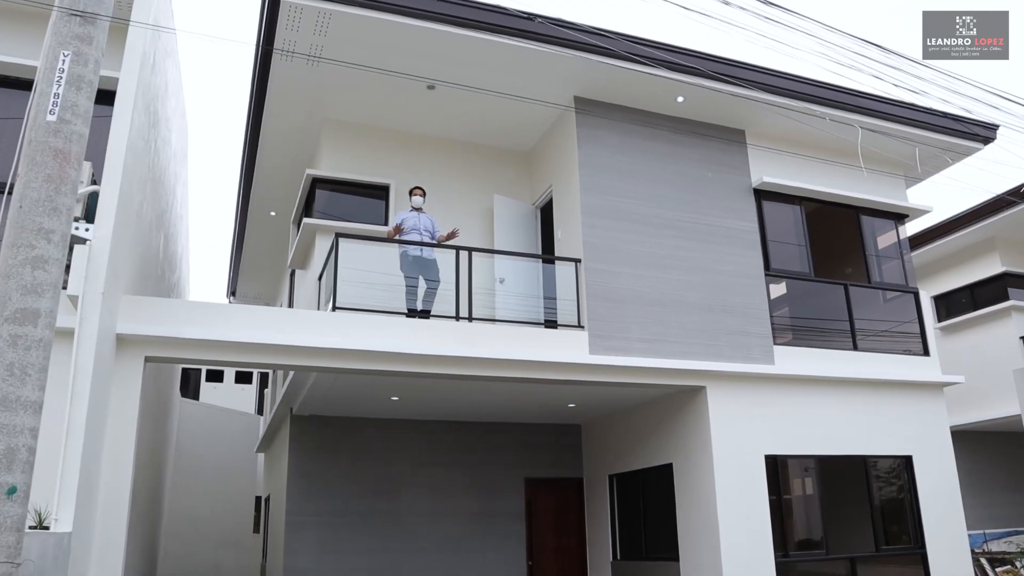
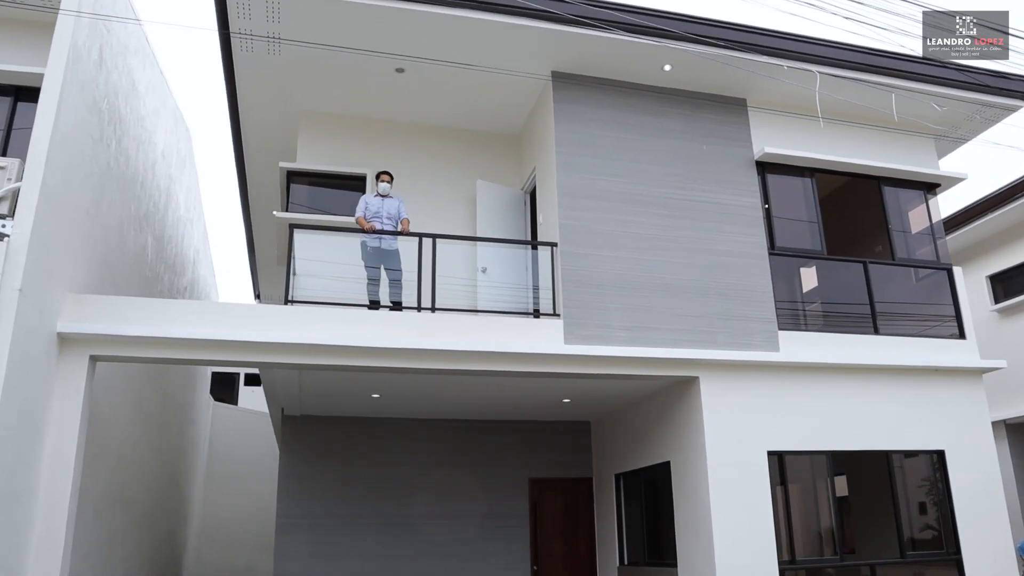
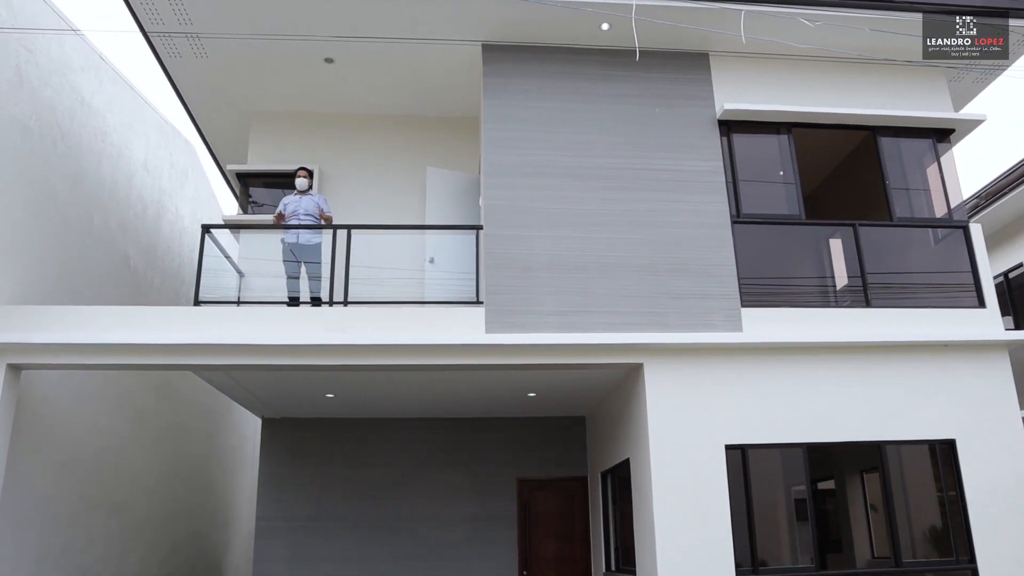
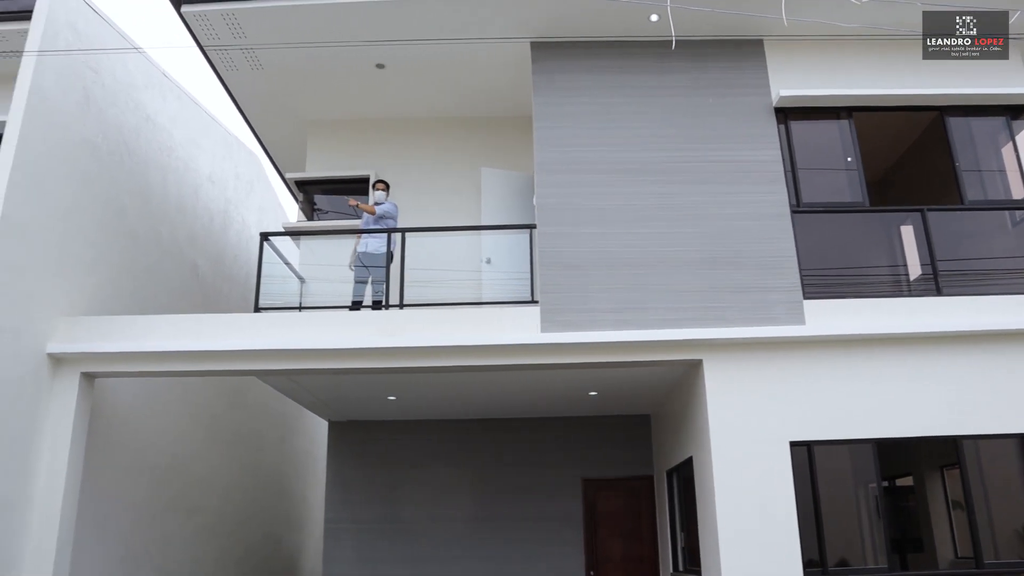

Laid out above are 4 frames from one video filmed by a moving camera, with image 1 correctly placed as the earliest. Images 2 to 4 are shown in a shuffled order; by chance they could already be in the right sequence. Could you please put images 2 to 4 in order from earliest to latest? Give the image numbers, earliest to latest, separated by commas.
2, 3, 4
